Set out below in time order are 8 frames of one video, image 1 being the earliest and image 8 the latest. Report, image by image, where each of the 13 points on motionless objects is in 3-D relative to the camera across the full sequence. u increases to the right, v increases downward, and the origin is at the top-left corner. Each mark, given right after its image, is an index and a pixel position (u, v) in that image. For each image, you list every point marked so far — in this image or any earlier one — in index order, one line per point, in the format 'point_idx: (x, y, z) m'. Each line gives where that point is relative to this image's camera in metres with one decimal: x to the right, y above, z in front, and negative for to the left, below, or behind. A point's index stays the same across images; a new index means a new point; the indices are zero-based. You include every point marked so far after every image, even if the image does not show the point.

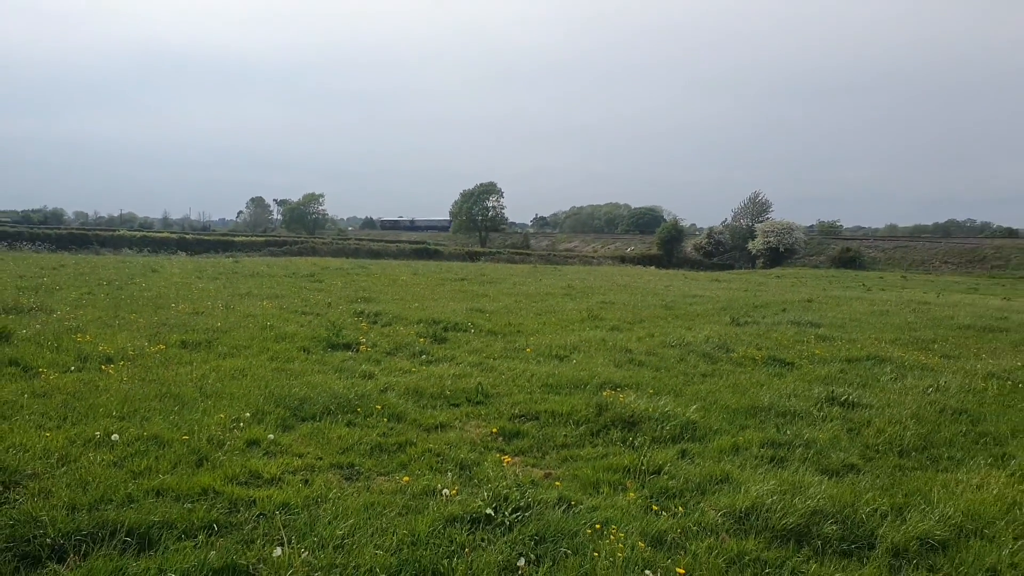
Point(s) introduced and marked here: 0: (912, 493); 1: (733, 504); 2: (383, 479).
0: (+4.4, -2.3, +6.3) m
1: (+2.4, -2.3, +6.3) m
2: (-1.5, -2.2, +6.6) m
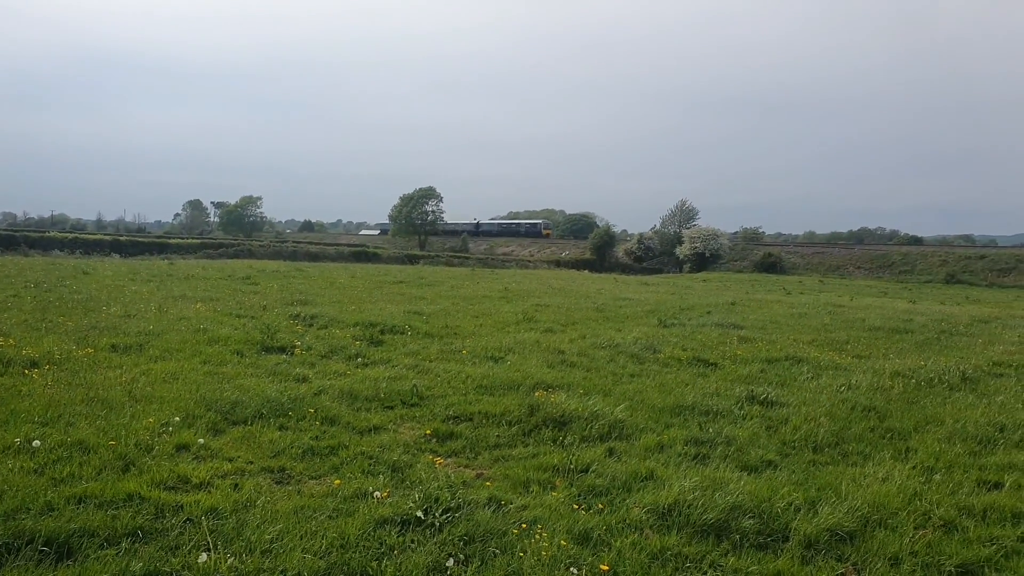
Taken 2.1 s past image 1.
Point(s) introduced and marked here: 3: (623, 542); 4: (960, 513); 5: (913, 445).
0: (+3.6, -2.3, +6.6) m
1: (+1.6, -2.4, +6.5) m
2: (-2.3, -2.3, +6.7) m
3: (+1.2, -2.6, +5.9) m
4: (+4.8, -2.4, +6.2) m
5: (+5.0, -2.0, +7.3) m
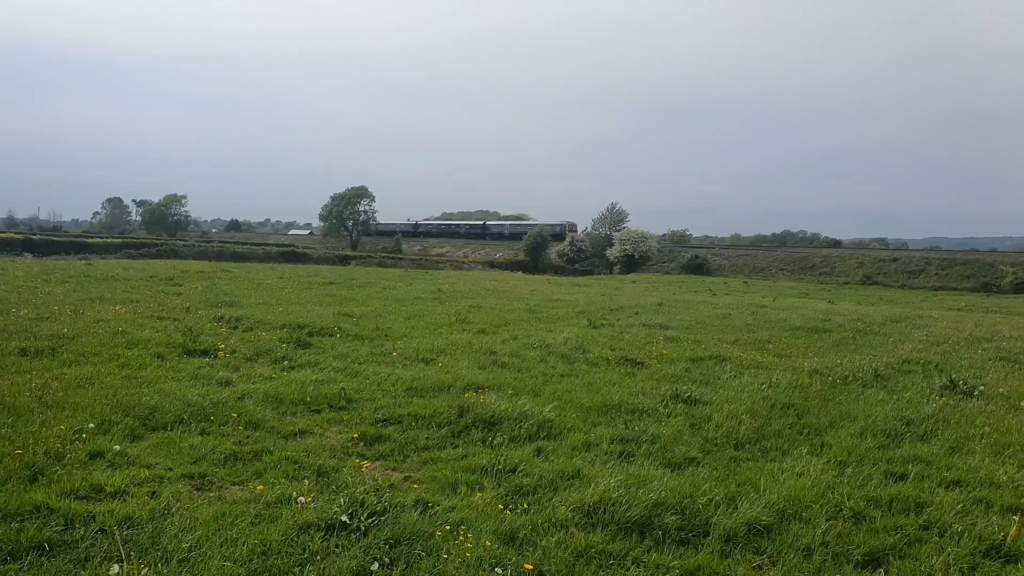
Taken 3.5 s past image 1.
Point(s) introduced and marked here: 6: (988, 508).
0: (+2.7, -2.3, +6.8) m
1: (+0.8, -2.4, +6.6) m
2: (-3.1, -2.3, +6.5) m
3: (+0.4, -2.6, +6.0) m
4: (+4.0, -2.4, +6.4) m
5: (+4.1, -2.0, +7.6) m
6: (+5.2, -2.4, +6.3) m
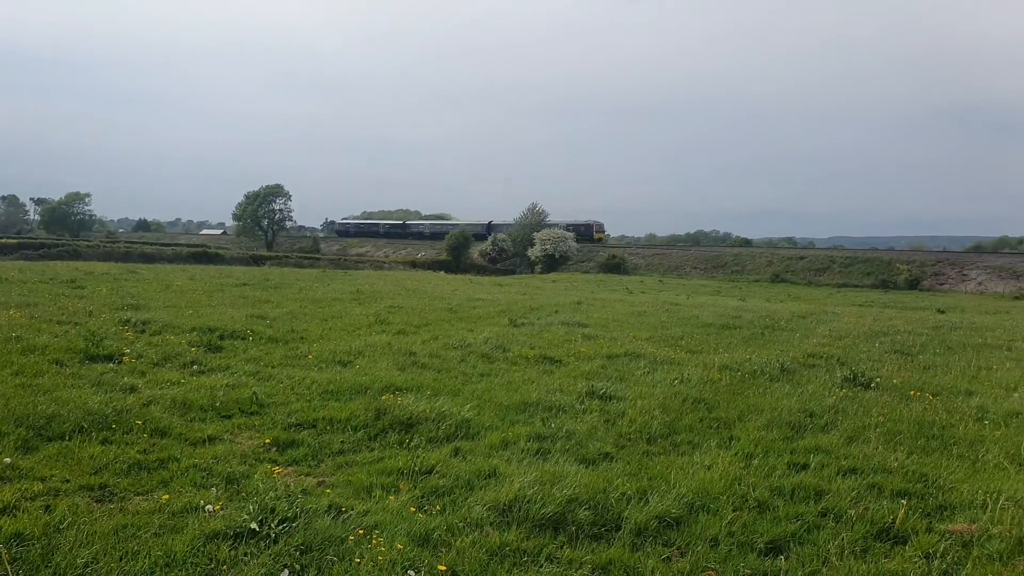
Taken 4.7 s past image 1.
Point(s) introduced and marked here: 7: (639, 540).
0: (+1.7, -2.3, +7.0) m
1: (-0.2, -2.4, +6.6) m
2: (-4.1, -2.3, +6.3) m
3: (-0.5, -2.6, +6.0) m
4: (+3.0, -2.4, +6.7) m
5: (+3.0, -2.0, +7.9) m
6: (+4.2, -2.4, +6.6) m
7: (+1.4, -2.6, +6.1) m
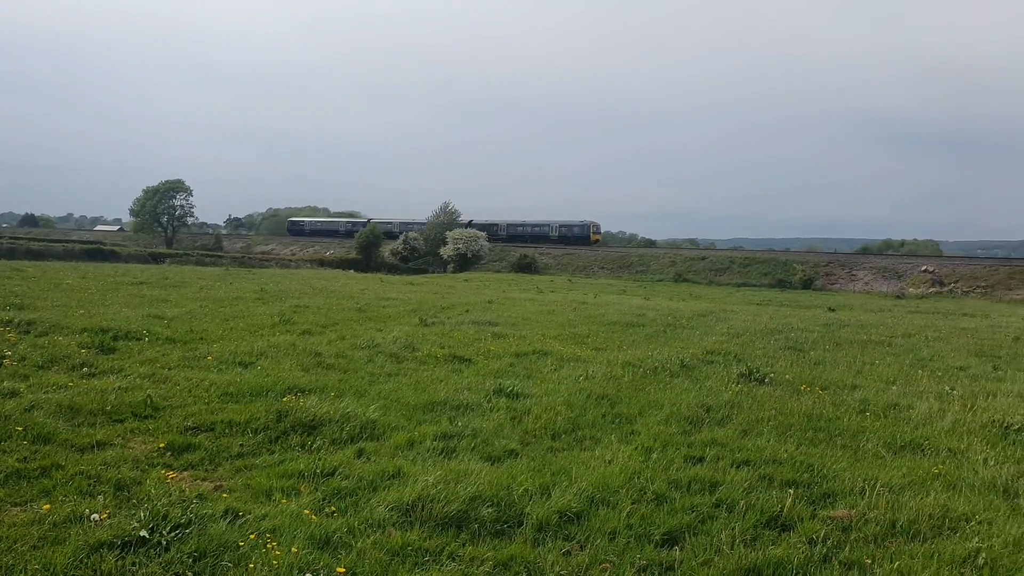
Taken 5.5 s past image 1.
0: (+0.6, -2.3, +7.1) m
1: (-1.3, -2.4, +6.6) m
2: (-5.1, -2.3, +5.9) m
3: (-1.5, -2.6, +5.9) m
4: (+1.9, -2.4, +6.9) m
5: (+1.8, -2.0, +8.1) m
6: (+3.1, -2.3, +7.0) m
7: (+0.3, -2.6, +6.2) m
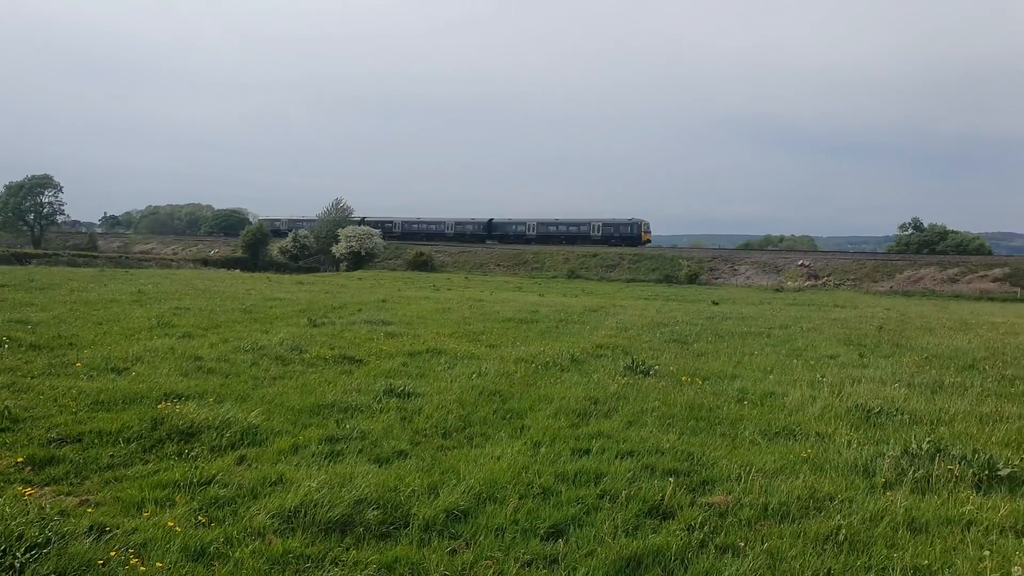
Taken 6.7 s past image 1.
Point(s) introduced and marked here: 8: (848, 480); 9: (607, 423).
0: (-0.8, -2.2, +7.1) m
1: (-2.6, -2.4, +6.4) m
2: (-6.4, -2.4, +5.4) m
3: (-2.8, -2.6, +5.8) m
4: (+0.6, -2.3, +7.0) m
5: (+0.4, -1.9, +8.2) m
6: (+1.8, -2.3, +7.2) m
7: (-1.0, -2.6, +6.2) m
8: (+4.1, -2.3, +7.0) m
9: (+1.5, -1.9, +8.2) m
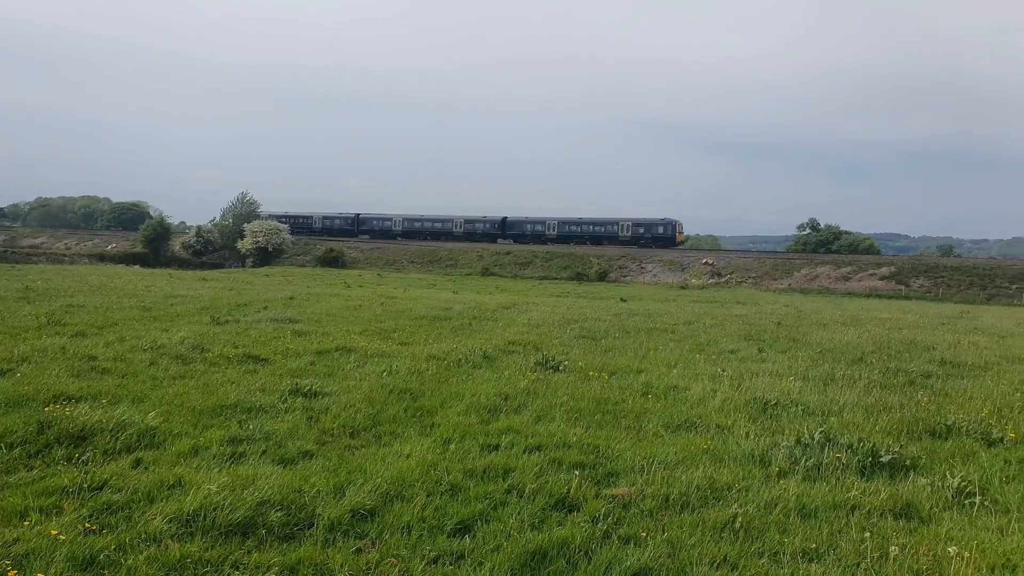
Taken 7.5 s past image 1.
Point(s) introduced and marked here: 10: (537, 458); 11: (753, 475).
0: (-1.9, -2.2, +7.1) m
1: (-3.6, -2.4, +6.2) m
2: (-7.3, -2.3, +5.0) m
3: (-3.8, -2.6, +5.5) m
4: (-0.6, -2.3, +7.1) m
5: (-0.8, -1.9, +8.2) m
6: (+0.6, -2.3, +7.3) m
7: (-2.0, -2.6, +6.1) m
8: (+2.9, -2.3, +7.3) m
9: (+0.3, -1.9, +8.3) m
10: (+0.4, -2.2, +7.5) m
11: (+3.0, -2.3, +7.2) m
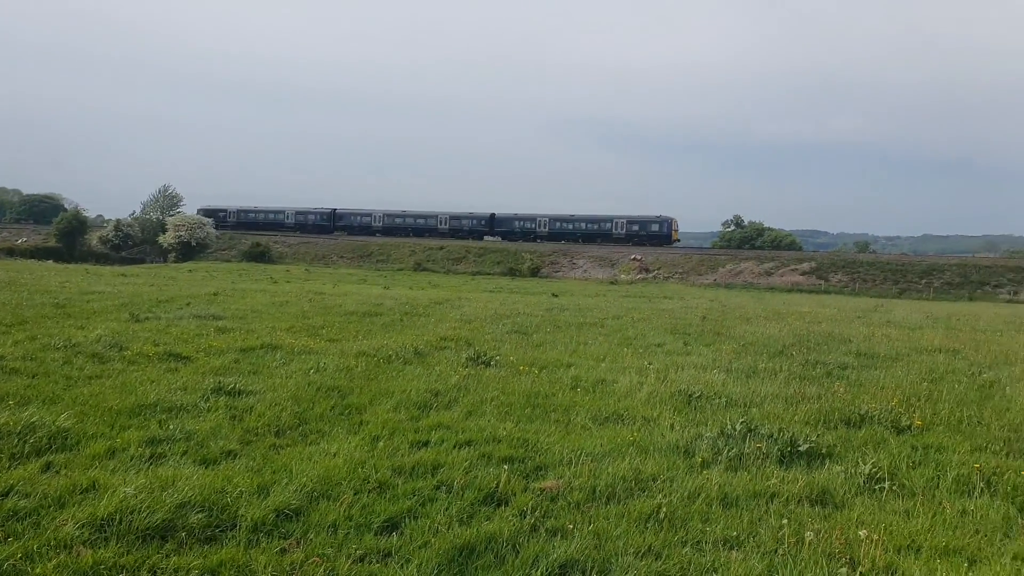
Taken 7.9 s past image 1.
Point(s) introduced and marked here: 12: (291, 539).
0: (-2.7, -2.2, +6.9) m
1: (-4.4, -2.3, +6.0) m
2: (-8.0, -2.3, +4.5) m
3: (-4.5, -2.6, +5.3) m
4: (-1.4, -2.3, +7.1) m
5: (-1.8, -1.8, +8.2) m
6: (-0.2, -2.2, +7.4) m
7: (-2.8, -2.6, +6.0) m
8: (+2.1, -2.2, +7.5) m
9: (-0.7, -1.8, +8.3) m
10: (-0.5, -2.1, +7.5) m
11: (+2.1, -2.3, +7.3) m
12: (-2.4, -2.6, +6.0) m
